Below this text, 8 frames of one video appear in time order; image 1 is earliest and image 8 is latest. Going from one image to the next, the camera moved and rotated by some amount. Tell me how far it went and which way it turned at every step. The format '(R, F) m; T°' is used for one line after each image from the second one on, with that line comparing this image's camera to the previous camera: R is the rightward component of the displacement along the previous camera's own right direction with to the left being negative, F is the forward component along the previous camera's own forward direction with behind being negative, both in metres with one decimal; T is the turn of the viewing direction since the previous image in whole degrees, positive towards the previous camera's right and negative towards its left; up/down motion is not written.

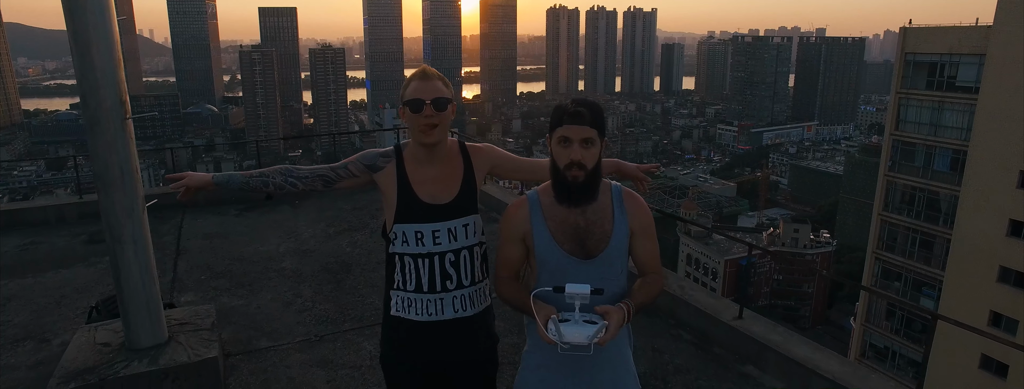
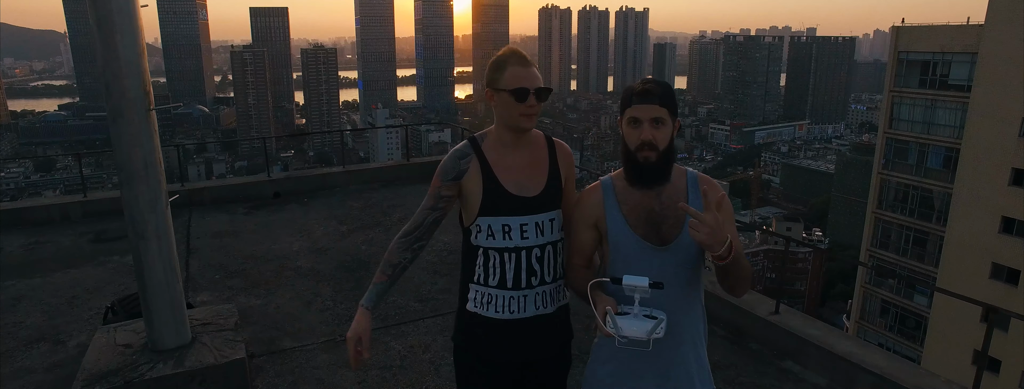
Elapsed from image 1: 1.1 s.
(0.0, 0.0) m; +1°
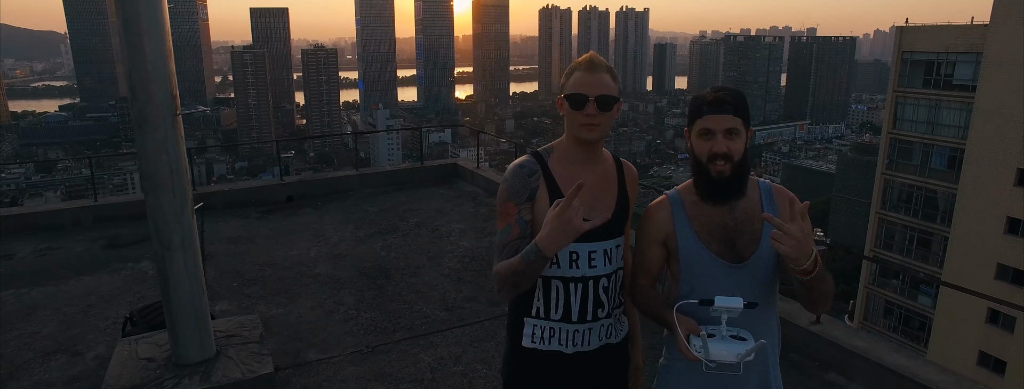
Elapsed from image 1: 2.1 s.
(0.0, 0.0) m; 0°
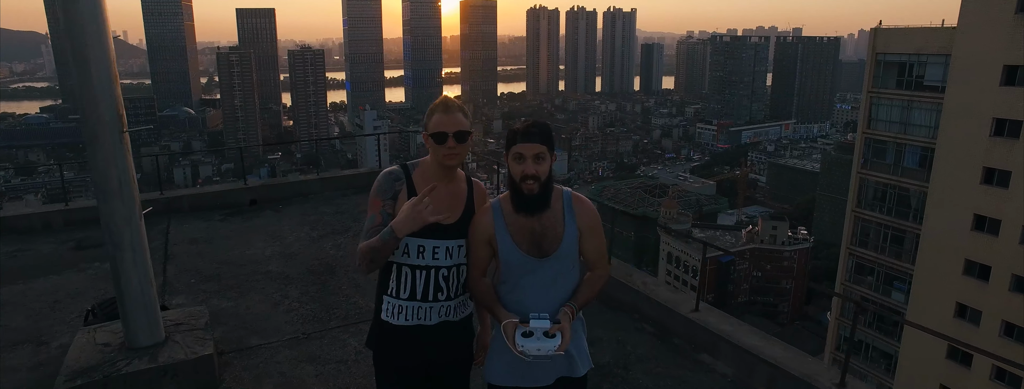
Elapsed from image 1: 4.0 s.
(+0.1, -0.1) m; +1°
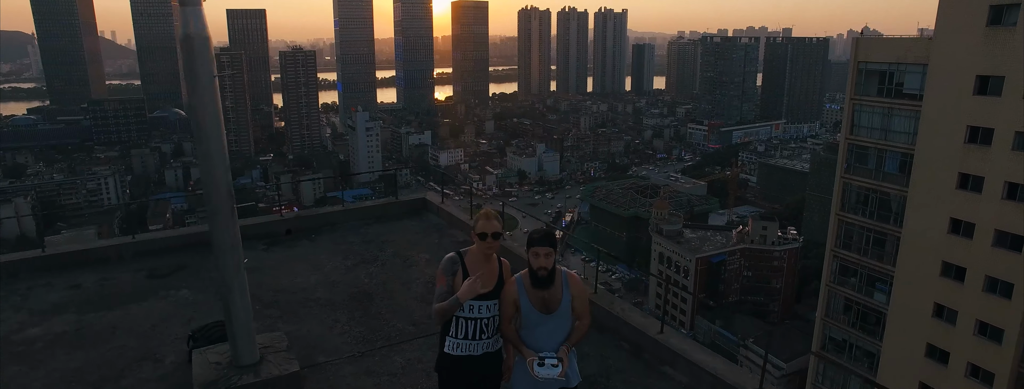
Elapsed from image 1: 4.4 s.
(0.0, -0.2) m; +1°
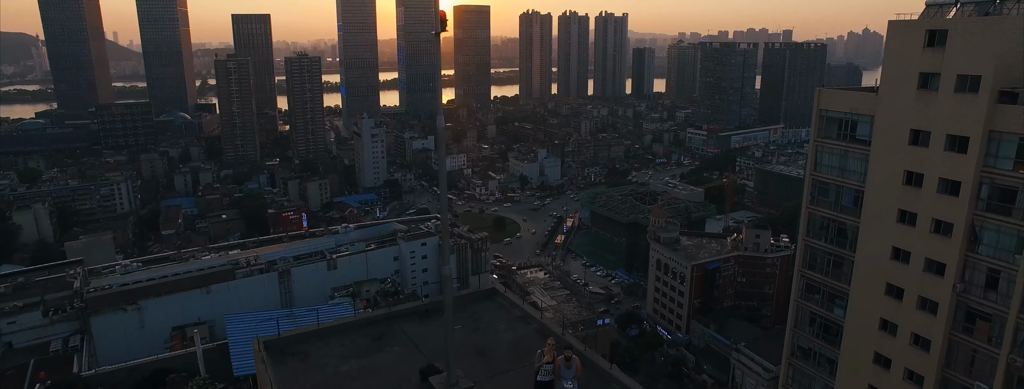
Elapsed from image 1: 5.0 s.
(-0.2, -1.4) m; 0°
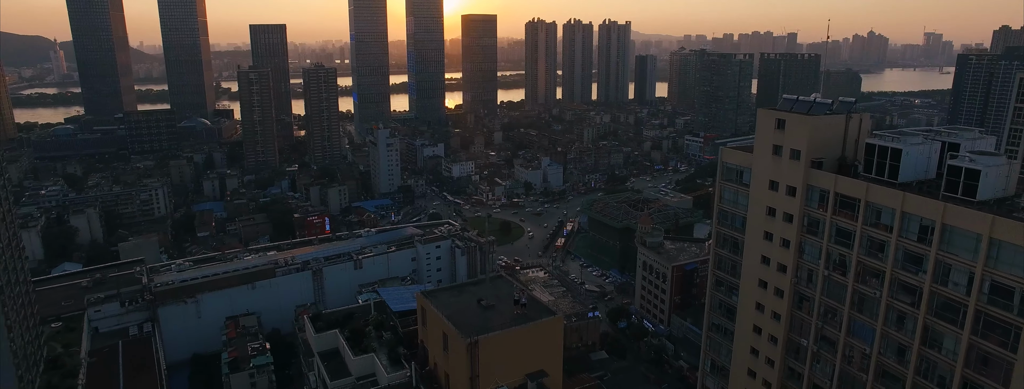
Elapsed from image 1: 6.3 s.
(+0.1, -4.8) m; -1°
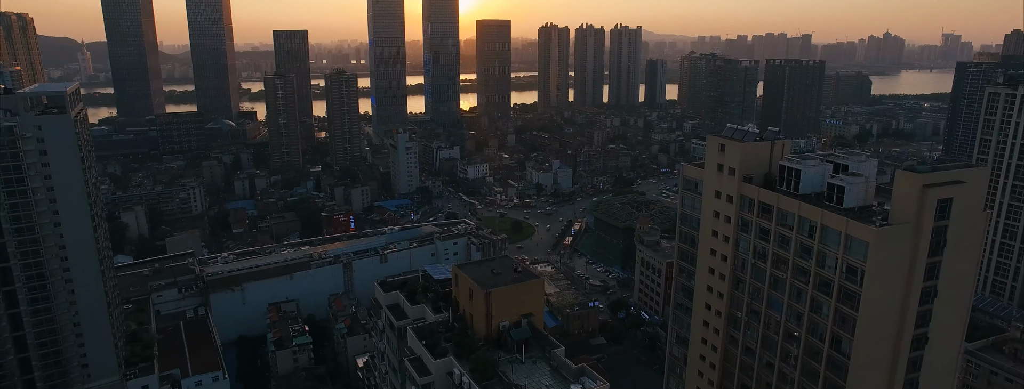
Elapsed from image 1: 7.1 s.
(+0.2, -4.1) m; -1°
